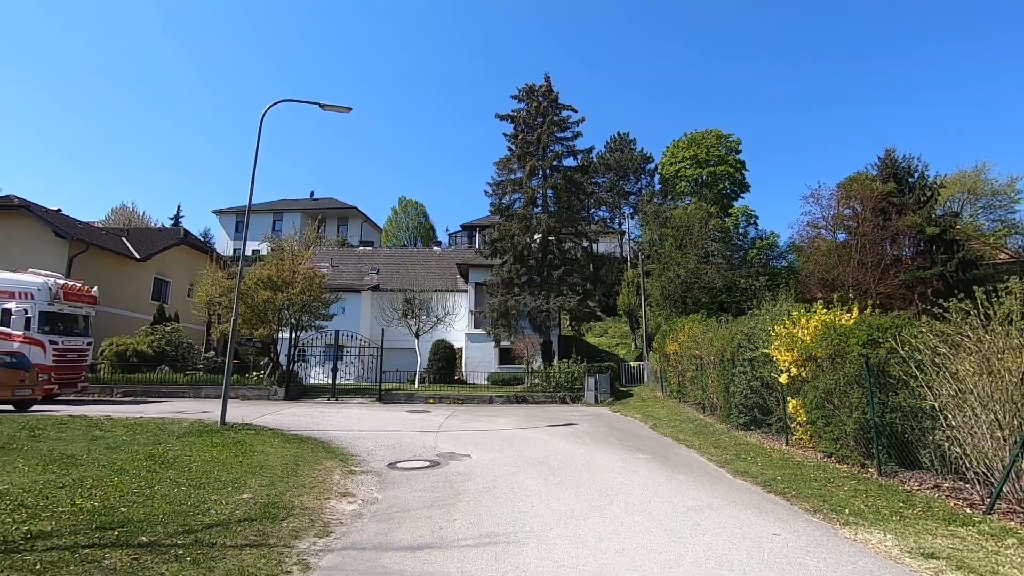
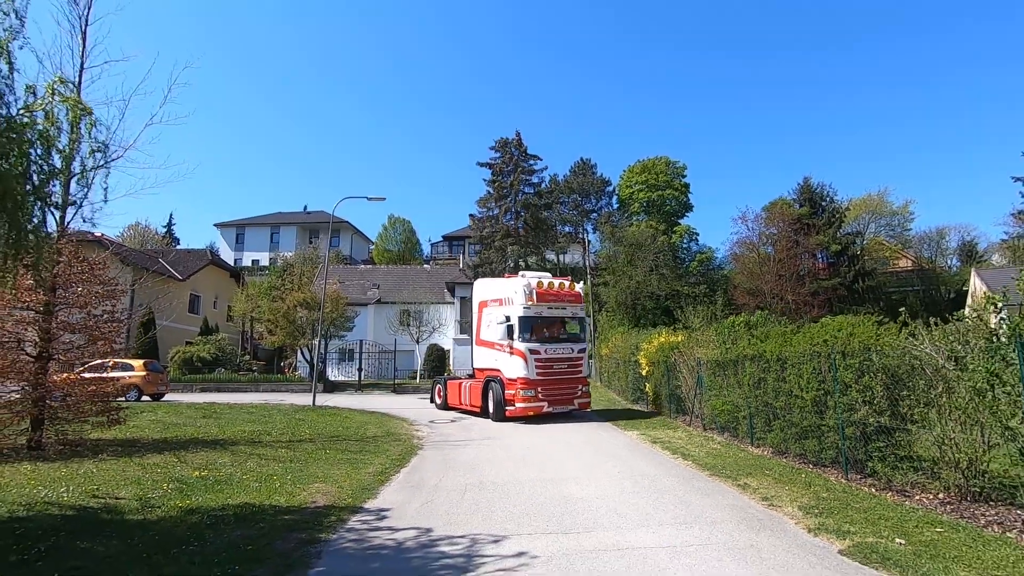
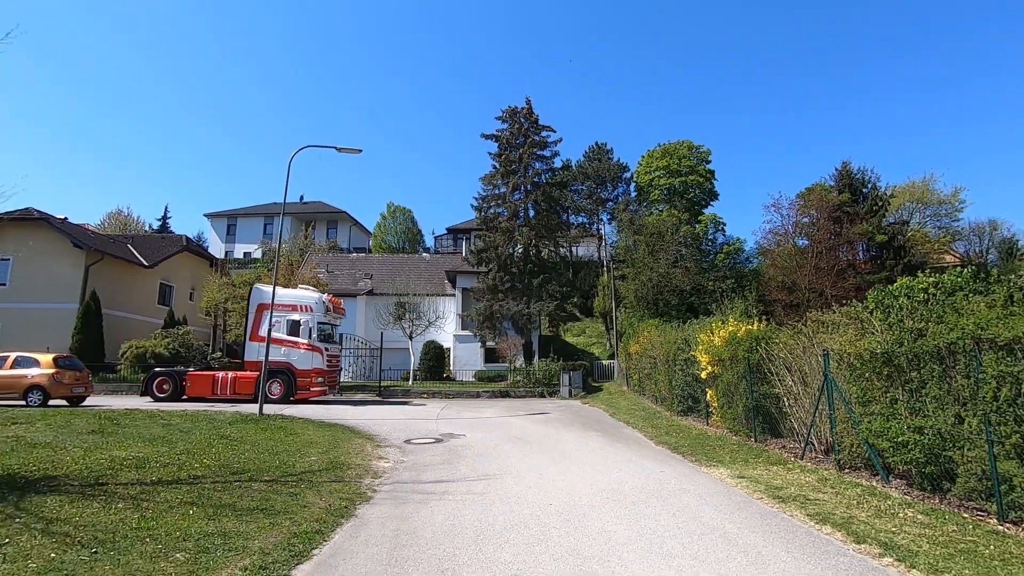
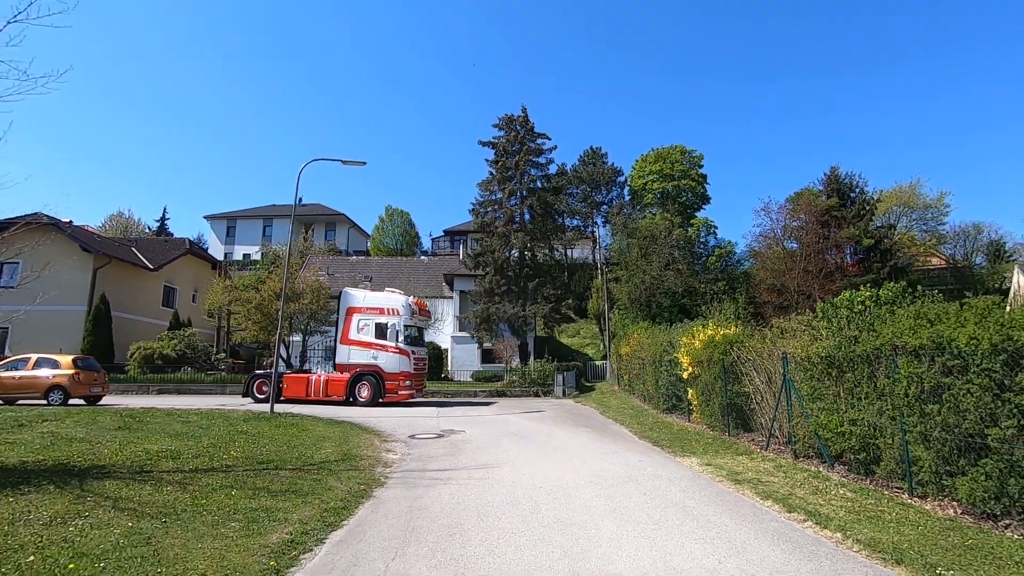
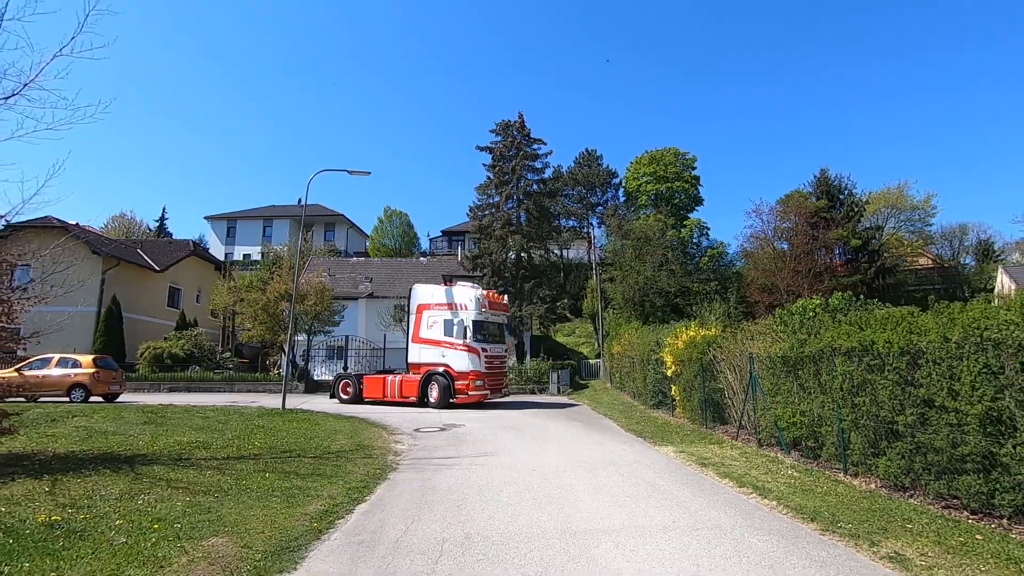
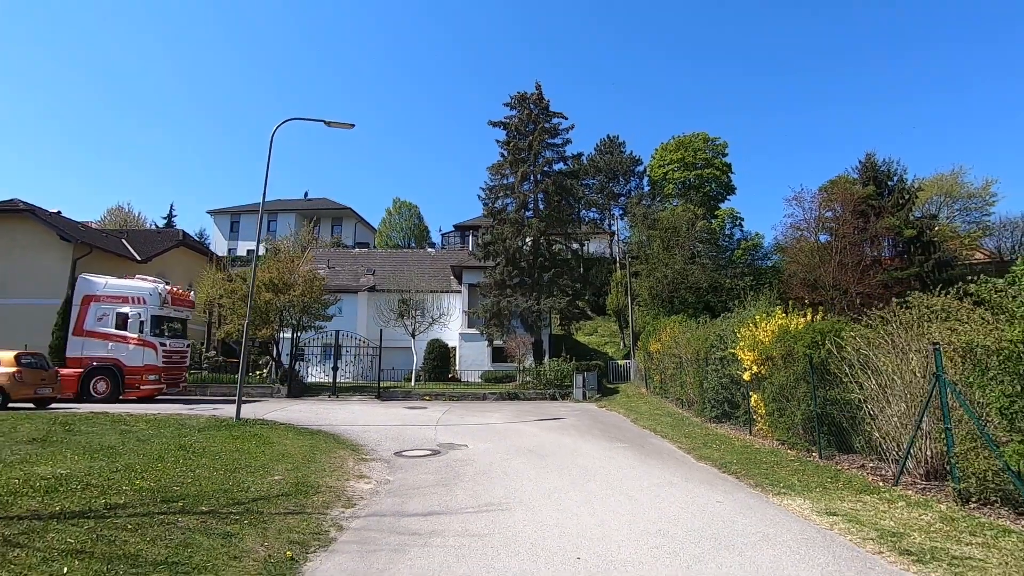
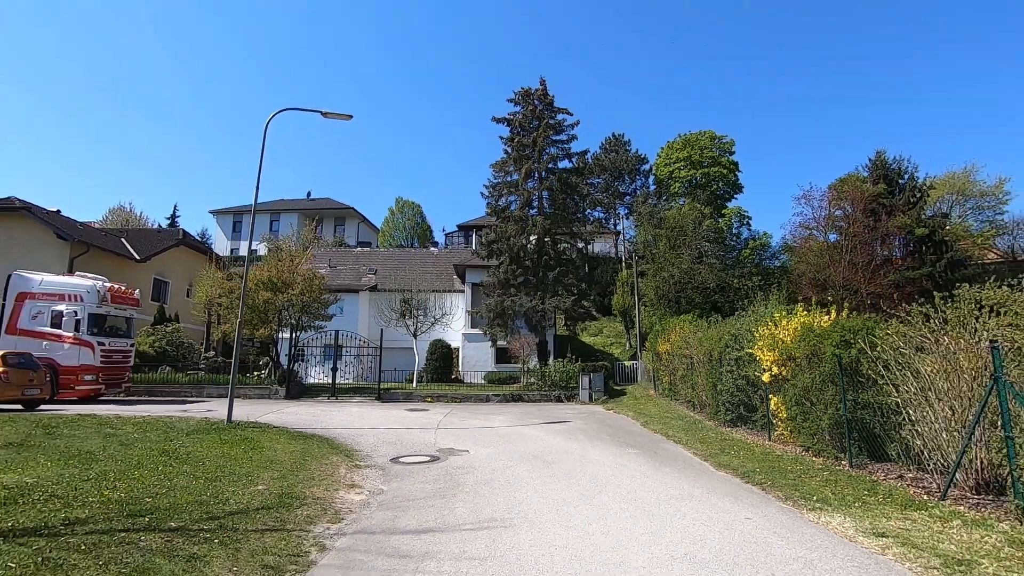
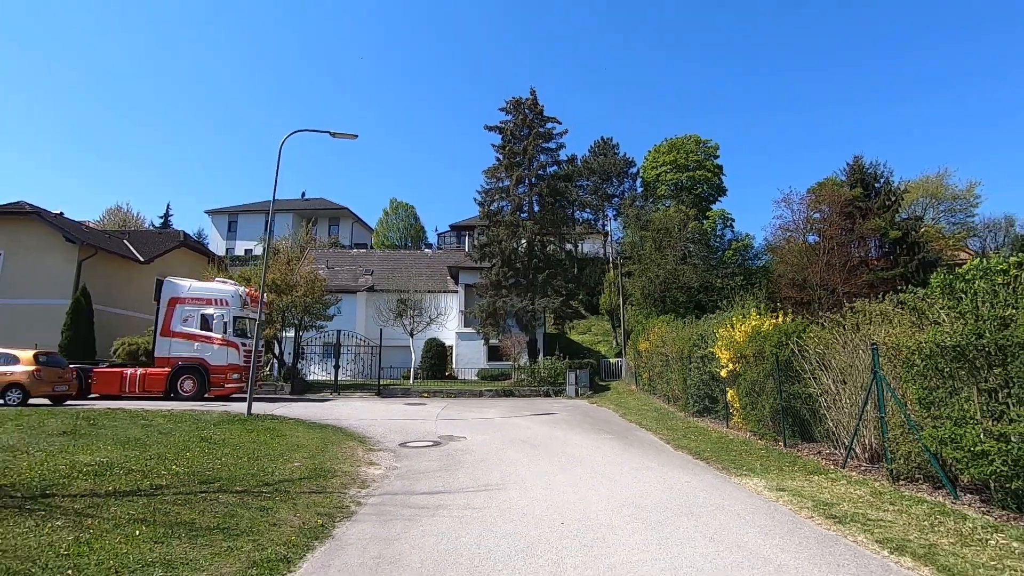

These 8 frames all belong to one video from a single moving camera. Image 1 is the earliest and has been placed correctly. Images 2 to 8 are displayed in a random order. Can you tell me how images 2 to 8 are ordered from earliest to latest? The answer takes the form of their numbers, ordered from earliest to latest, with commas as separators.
7, 6, 8, 3, 4, 5, 2
